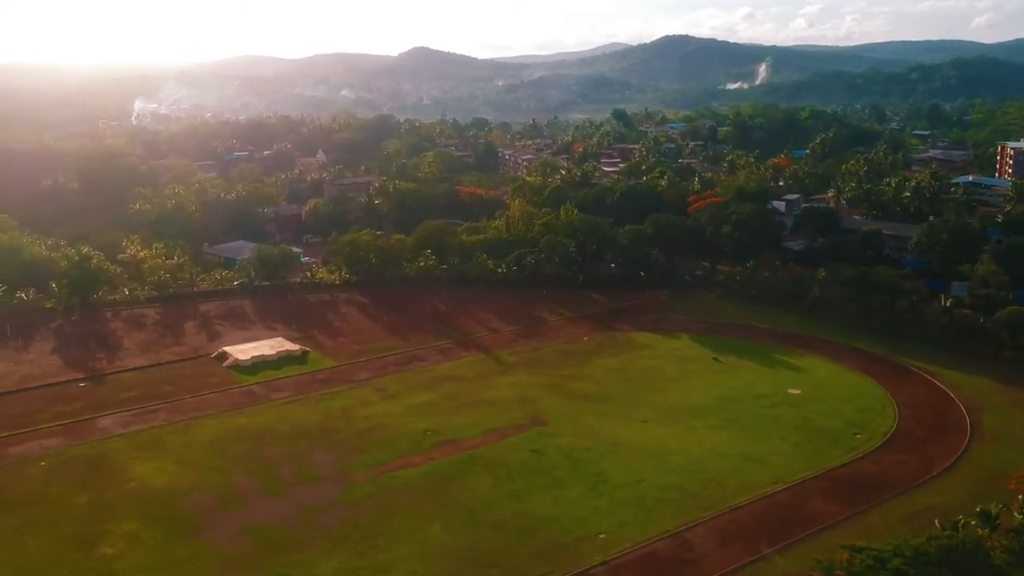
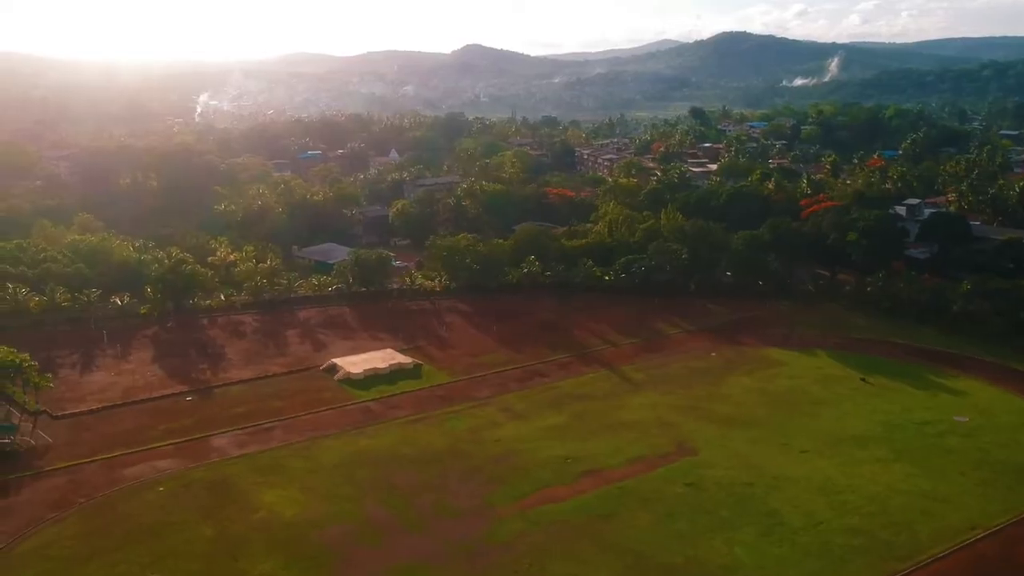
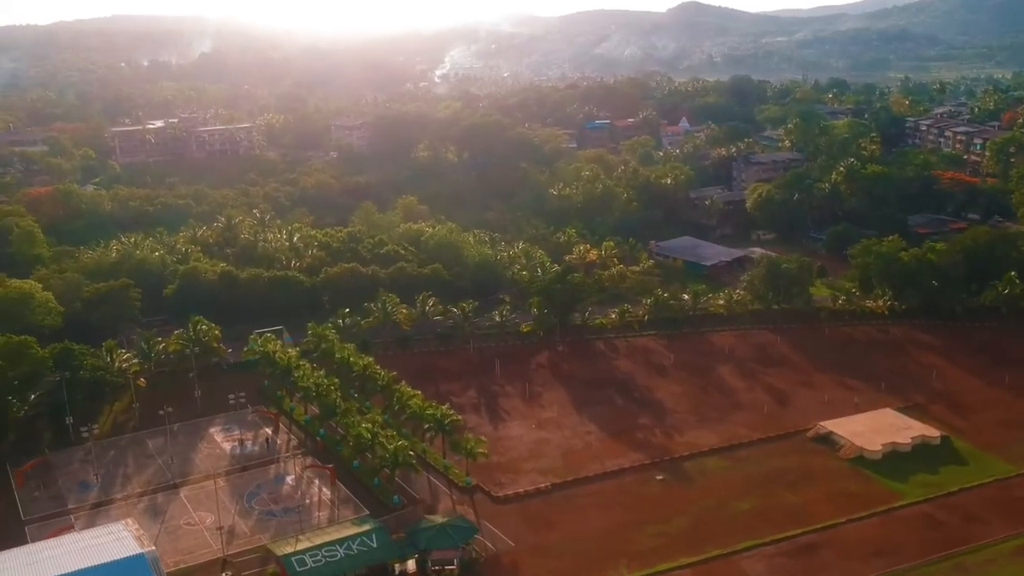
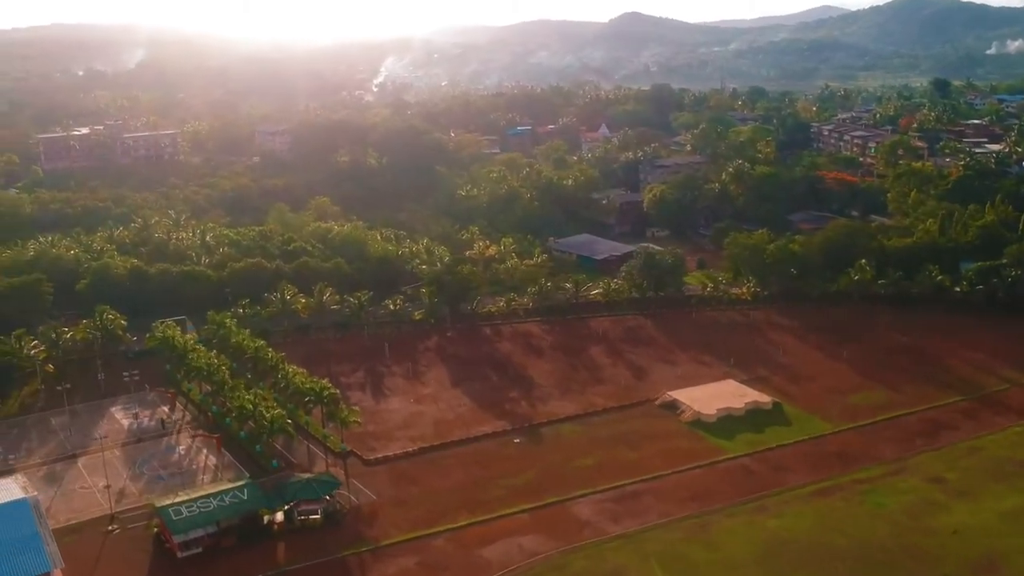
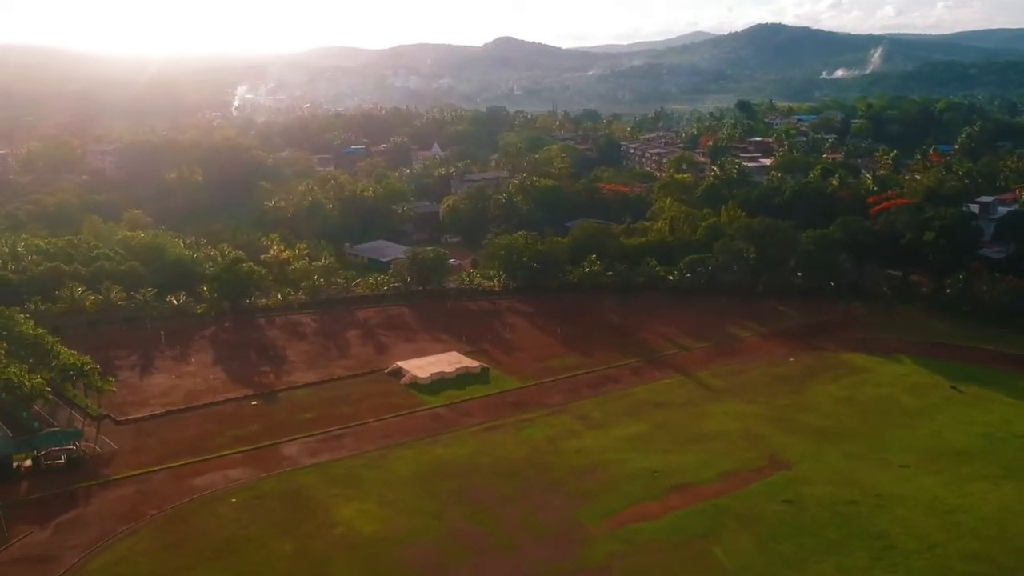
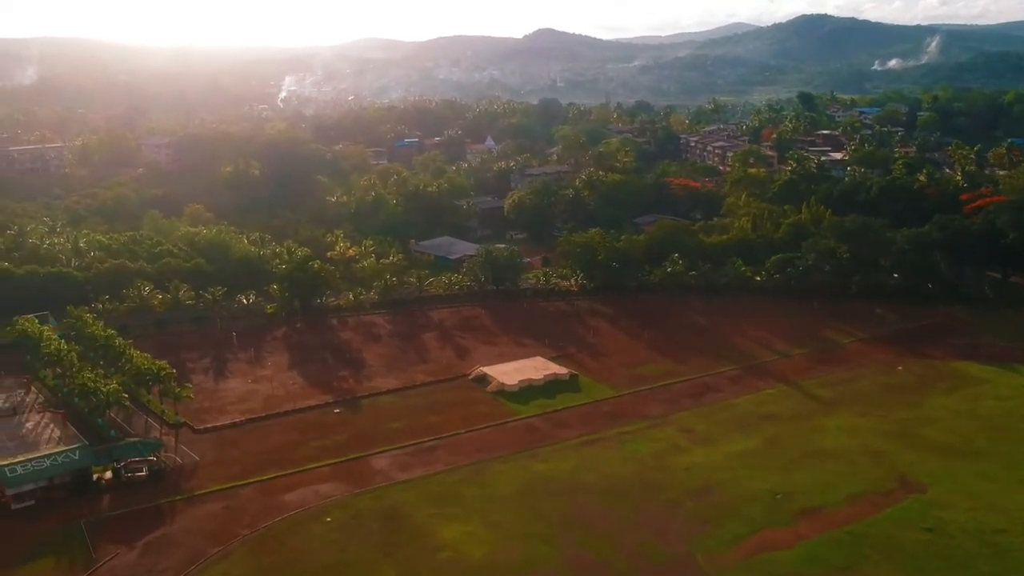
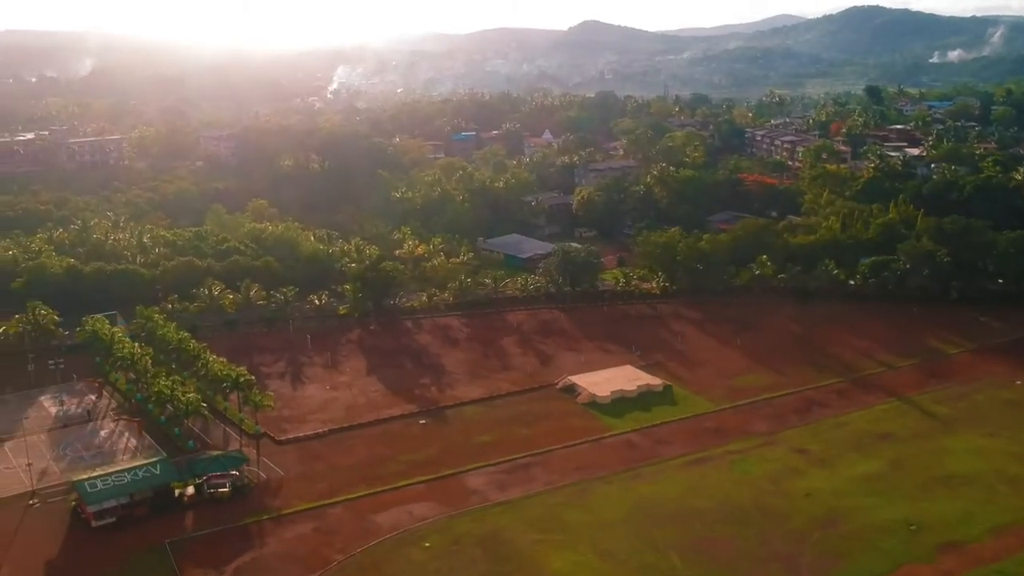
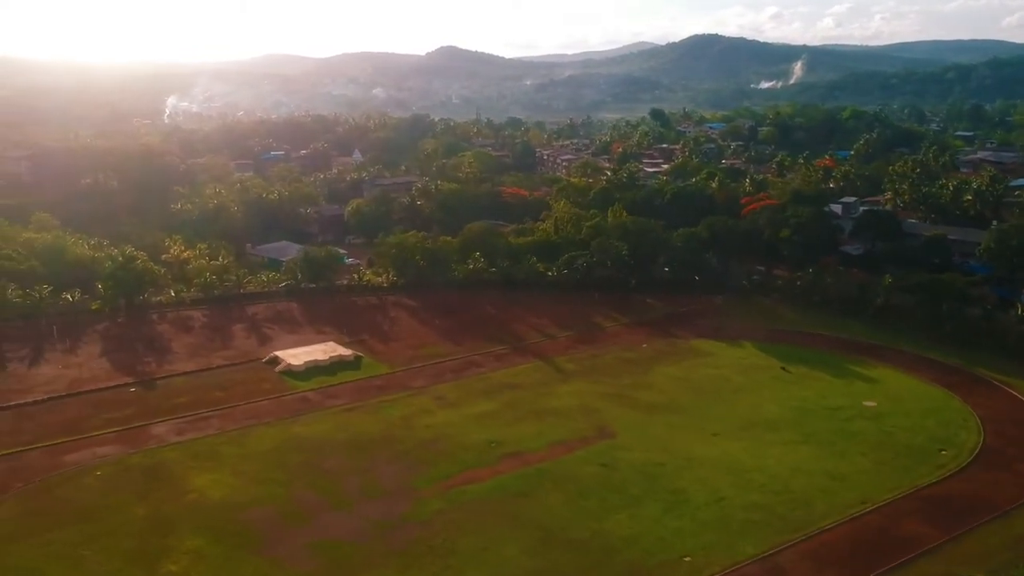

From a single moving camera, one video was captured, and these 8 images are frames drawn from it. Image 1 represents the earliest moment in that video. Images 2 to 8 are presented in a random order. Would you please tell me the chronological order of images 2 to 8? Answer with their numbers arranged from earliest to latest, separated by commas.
8, 2, 5, 6, 7, 4, 3
